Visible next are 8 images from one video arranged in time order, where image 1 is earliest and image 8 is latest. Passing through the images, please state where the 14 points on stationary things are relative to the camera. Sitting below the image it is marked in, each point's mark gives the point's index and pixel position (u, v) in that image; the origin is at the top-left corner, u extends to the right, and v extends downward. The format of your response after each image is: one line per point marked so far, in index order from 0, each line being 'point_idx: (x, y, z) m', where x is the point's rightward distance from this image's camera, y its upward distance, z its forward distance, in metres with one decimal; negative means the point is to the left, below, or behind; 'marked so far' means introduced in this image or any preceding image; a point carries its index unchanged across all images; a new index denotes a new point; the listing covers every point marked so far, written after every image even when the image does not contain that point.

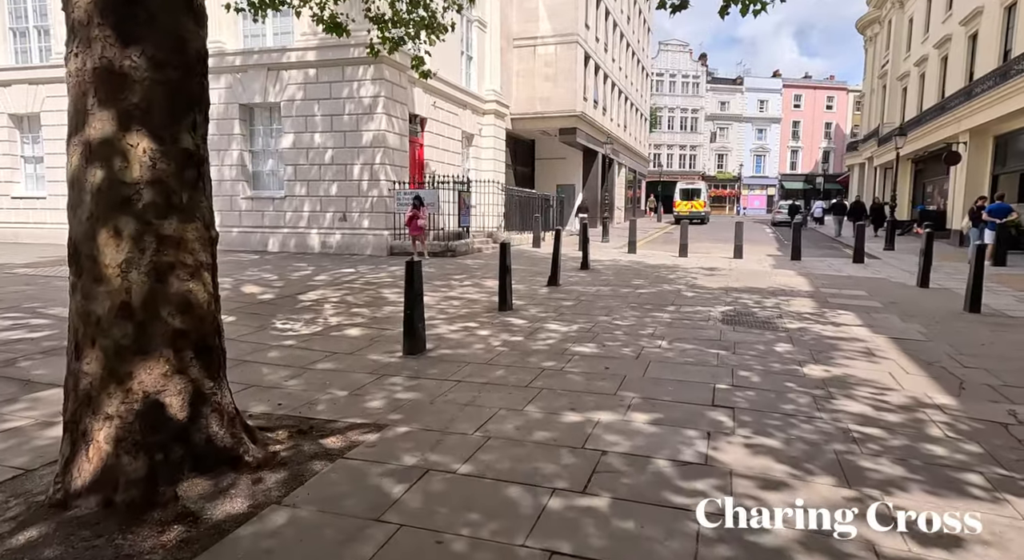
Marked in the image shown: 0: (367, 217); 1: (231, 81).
0: (-3.7, +1.6, +17.3) m
1: (-7.8, +5.5, +18.8) m
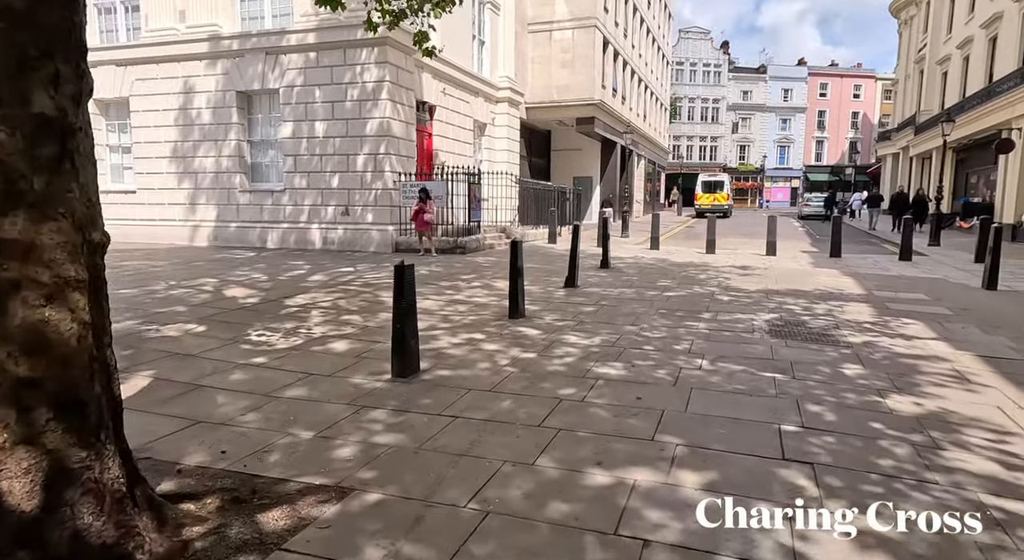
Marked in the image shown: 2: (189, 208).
0: (-3.4, +1.6, +16.2) m
1: (-7.4, +5.5, +17.7) m
2: (-9.0, +1.9, +18.9) m
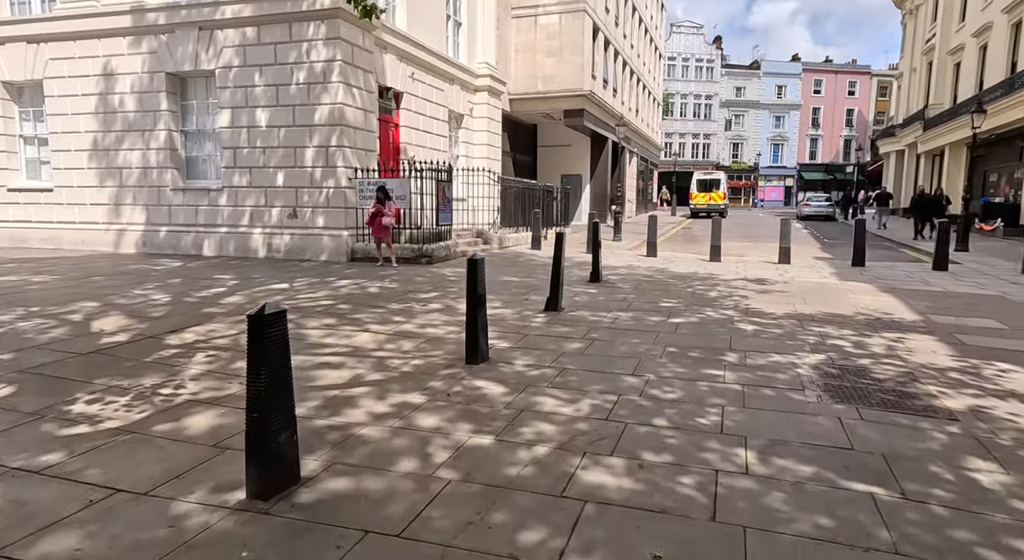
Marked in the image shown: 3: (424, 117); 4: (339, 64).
0: (-3.9, +1.3, +14.0) m
1: (-8.0, +5.3, +15.4) m
2: (-9.6, +1.7, +16.5) m
3: (-2.2, +4.1, +17.6) m
4: (-3.4, +4.2, +13.6) m
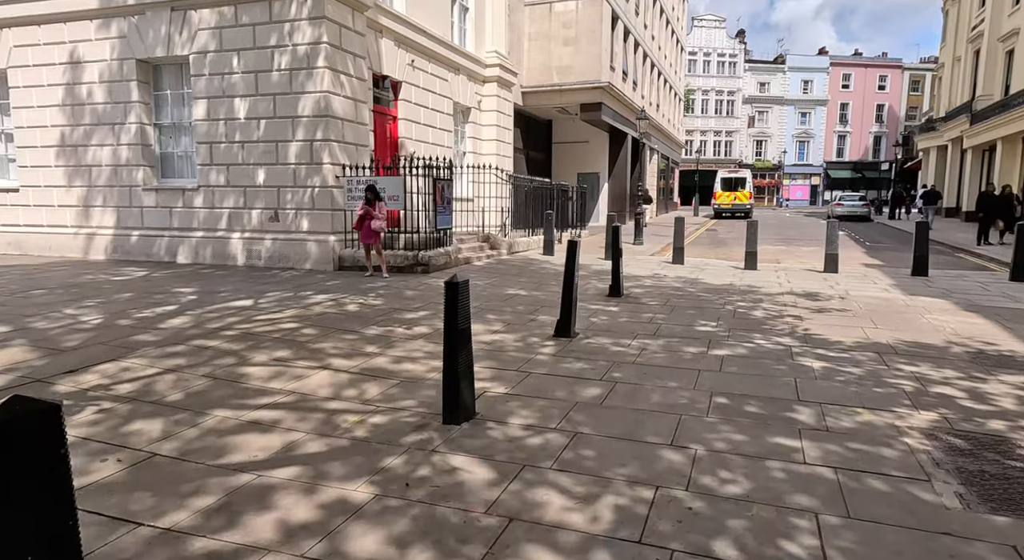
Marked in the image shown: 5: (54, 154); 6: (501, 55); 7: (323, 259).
0: (-3.7, +1.1, +12.4) m
1: (-7.8, +5.1, +14.0) m
2: (-9.3, +1.5, +15.1) m
3: (-2.0, +3.9, +16.0) m
4: (-3.3, +4.0, +12.1) m
5: (-10.0, +2.8, +15.3) m
6: (-0.3, +6.2, +19.2) m
7: (-3.4, +0.4, +12.3) m
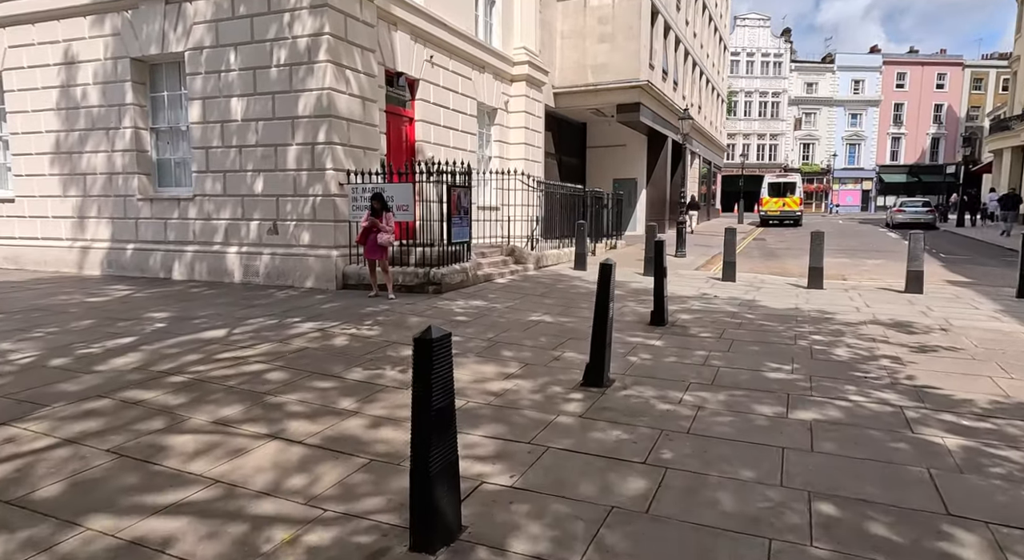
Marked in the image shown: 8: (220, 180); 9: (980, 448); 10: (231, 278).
0: (-3.3, +0.8, +11.1) m
1: (-7.3, +4.7, +12.9) m
2: (-8.8, +1.1, +14.1) m
3: (-1.4, +3.6, +14.6) m
4: (-2.9, +3.7, +10.8) m
5: (-9.5, +2.4, +14.3) m
6: (+0.5, +5.8, +17.7) m
7: (-2.9, +0.1, +10.9) m
8: (-5.0, +1.7, +11.9) m
9: (+2.7, -1.0, +4.0) m
10: (-4.8, 0.0, +11.9) m
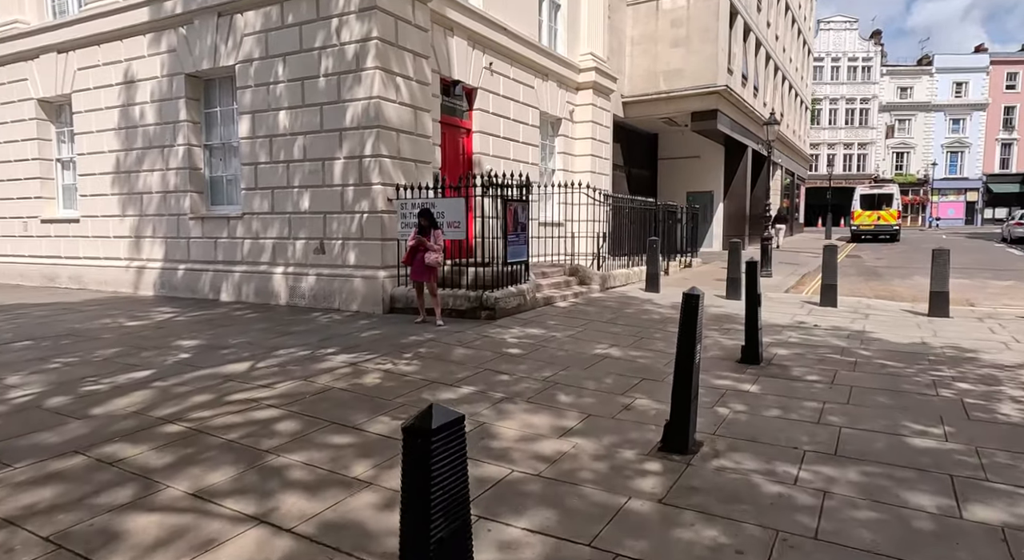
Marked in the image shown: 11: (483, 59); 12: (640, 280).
0: (-2.4, +0.5, +10.3) m
1: (-6.1, +4.4, +12.5) m
2: (-7.5, +0.7, +13.8) m
3: (-0.1, +3.2, +13.7) m
4: (-1.9, +3.4, +10.0) m
5: (-8.2, +2.0, +14.1) m
6: (+2.1, +5.3, +16.6) m
7: (-2.0, -0.3, +10.0) m
8: (-4.0, +1.3, +11.3) m
9: (+2.9, -1.2, +2.6) m
10: (-3.8, -0.3, +11.2) m
11: (-0.5, +4.1, +12.8) m
12: (+2.7, 0.0, +14.3) m
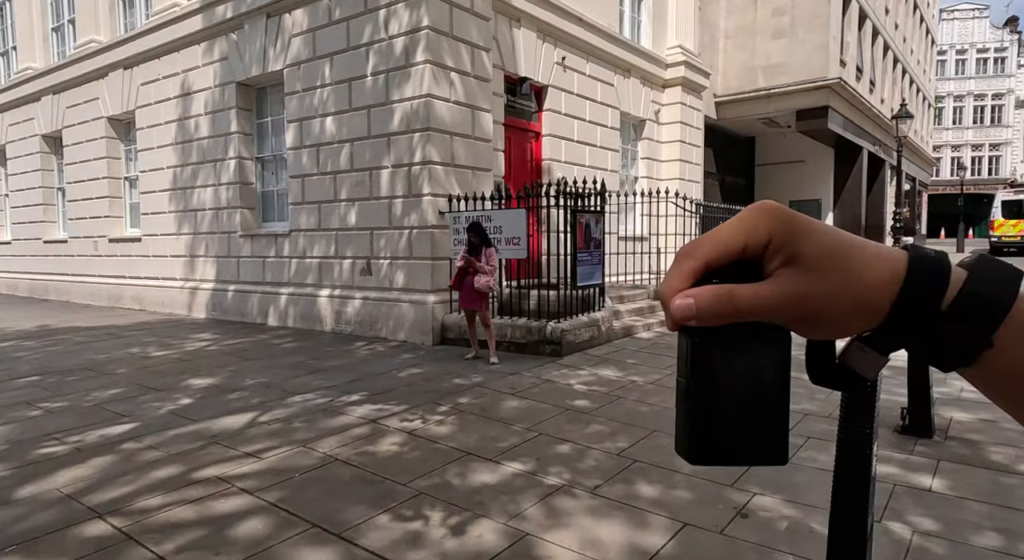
0: (-1.4, +0.1, +8.9) m
1: (-4.9, +4.0, +11.7) m
2: (-6.1, +0.3, +13.1) m
3: (+1.2, +2.8, +12.1) m
4: (-1.0, +3.1, +8.6) m
5: (-6.7, +1.6, +13.5) m
6: (+3.8, +4.9, +14.8) m
7: (-1.1, -0.6, +8.6) m
8: (-2.9, +1.0, +10.2) m
9: (+2.8, -1.3, +0.7) m
10: (-2.7, -0.7, +10.0) m
11: (+0.7, +3.7, +11.3) m
12: (+4.1, -0.4, +12.3) m
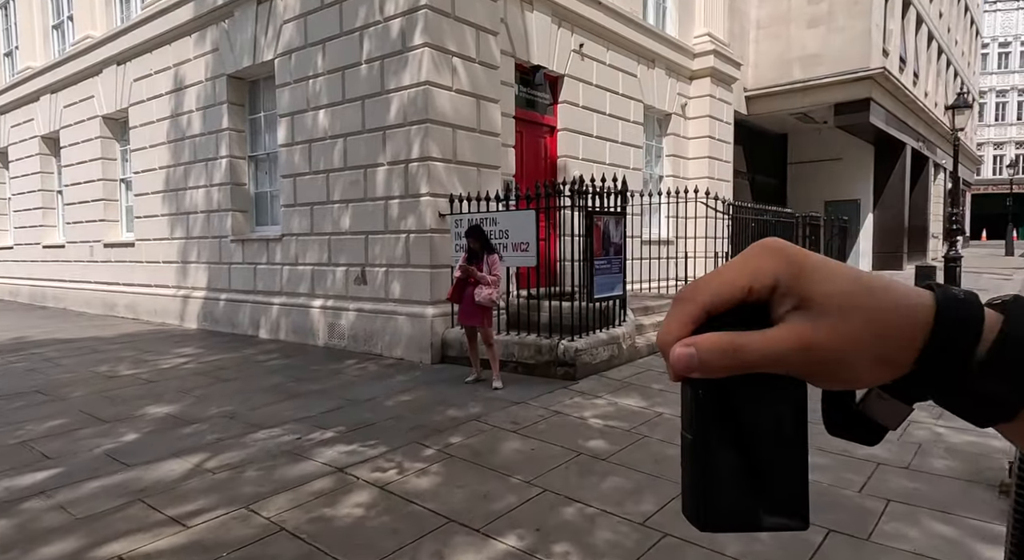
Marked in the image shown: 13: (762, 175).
0: (-1.3, 0.0, +8.0) m
1: (-4.7, +3.8, +10.9) m
2: (-5.9, +0.2, +12.3) m
3: (+1.5, +2.6, +11.1) m
4: (-0.9, +2.9, +7.7) m
5: (-6.5, +1.5, +12.7) m
6: (+4.0, +4.7, +13.7) m
7: (-1.0, -0.7, +7.7) m
8: (-2.7, +0.9, +9.2) m
9: (+2.7, -1.4, -0.4) m
10: (-2.6, -0.8, +9.1) m
11: (+0.9, +3.6, +10.3) m
12: (+4.3, -0.5, +11.2) m
13: (+6.3, +2.6, +17.6) m
